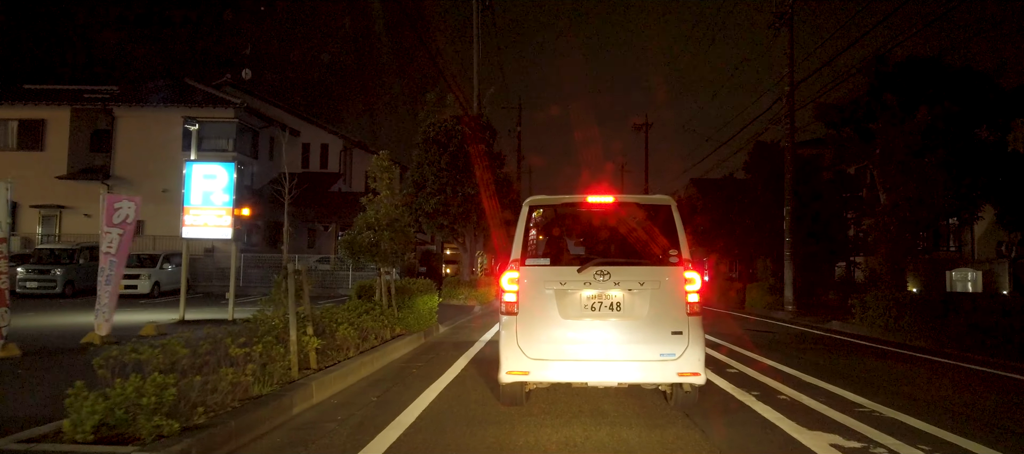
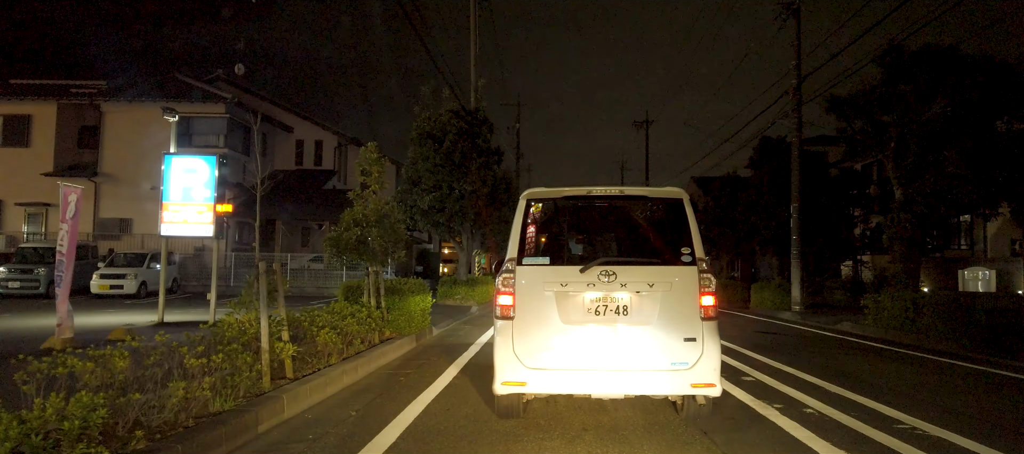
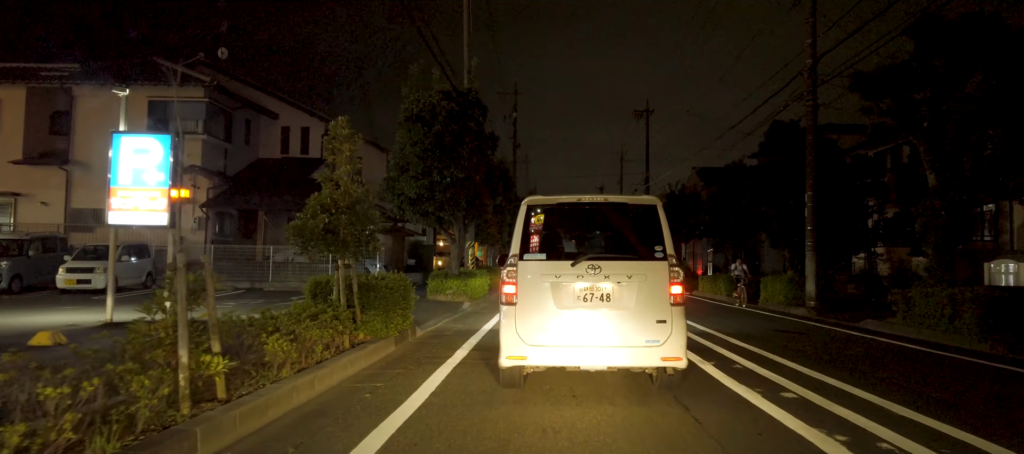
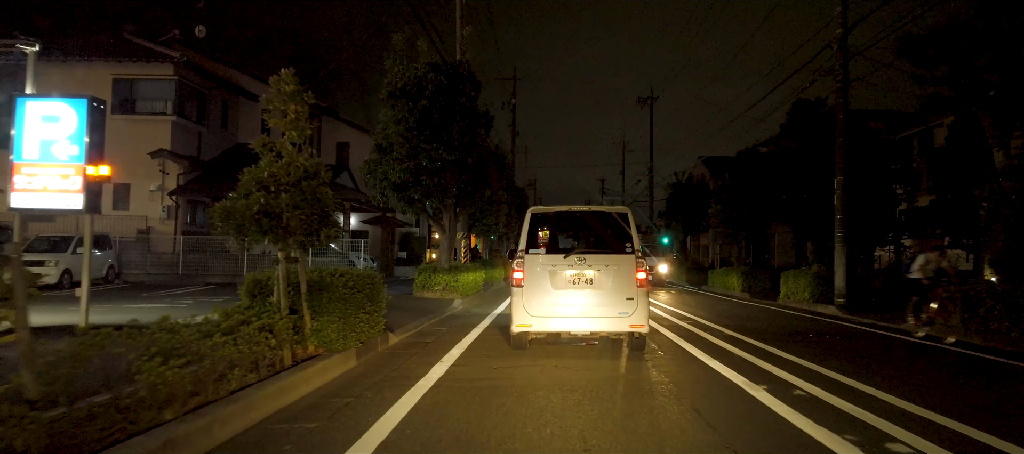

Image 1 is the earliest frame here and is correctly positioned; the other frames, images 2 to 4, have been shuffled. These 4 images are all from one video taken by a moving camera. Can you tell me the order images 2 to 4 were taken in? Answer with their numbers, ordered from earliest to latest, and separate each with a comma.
2, 3, 4
